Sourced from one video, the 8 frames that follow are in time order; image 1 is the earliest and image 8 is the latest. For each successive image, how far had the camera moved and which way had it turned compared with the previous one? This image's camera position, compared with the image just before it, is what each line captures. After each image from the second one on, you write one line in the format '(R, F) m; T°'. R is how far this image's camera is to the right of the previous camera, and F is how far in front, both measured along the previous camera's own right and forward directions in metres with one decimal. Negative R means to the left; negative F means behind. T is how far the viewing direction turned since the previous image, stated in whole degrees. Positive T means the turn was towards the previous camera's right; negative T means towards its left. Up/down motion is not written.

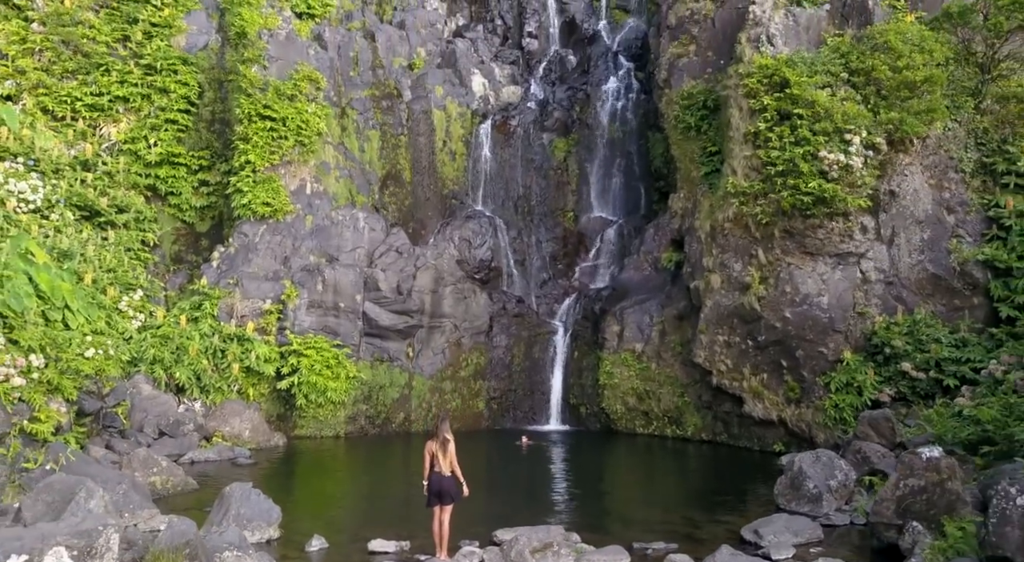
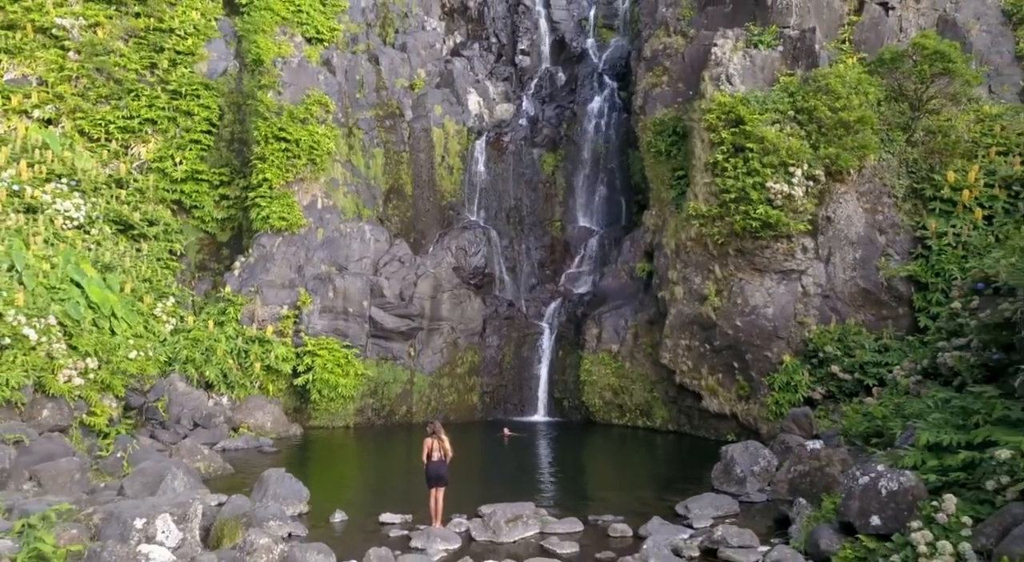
(+0.2, -1.4) m; 0°
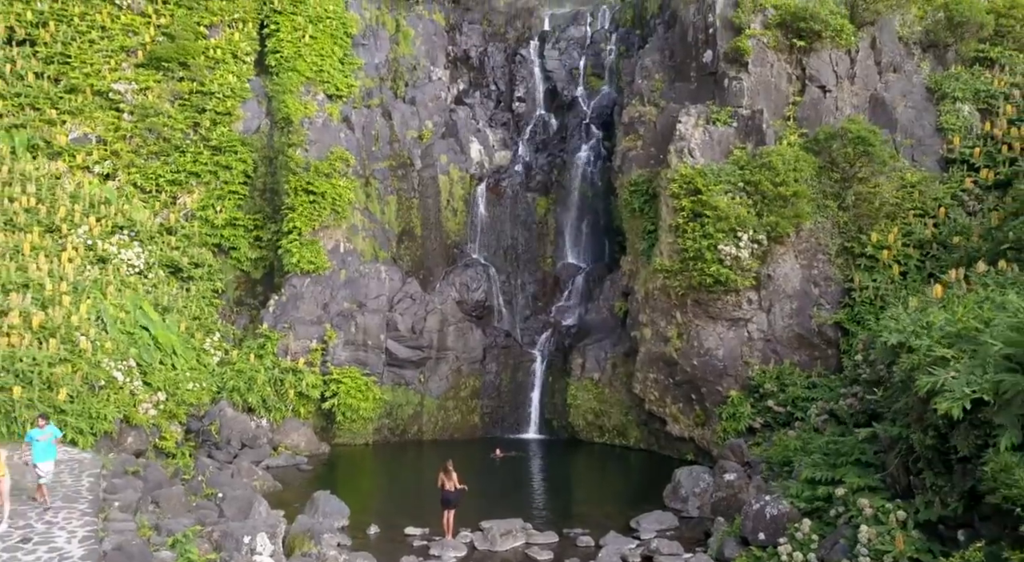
(+0.1, -2.1) m; 0°
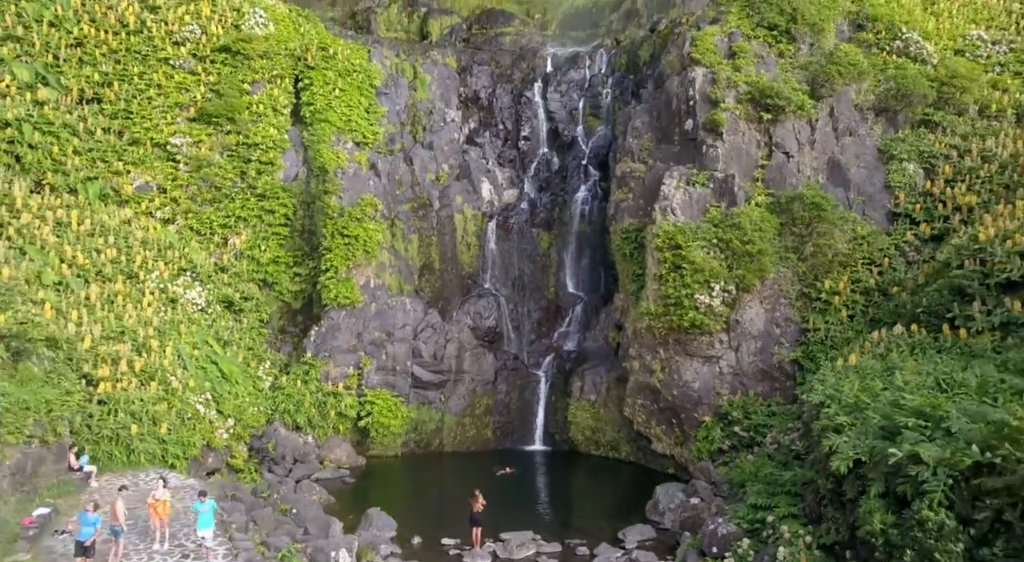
(-0.2, -2.3) m; 0°
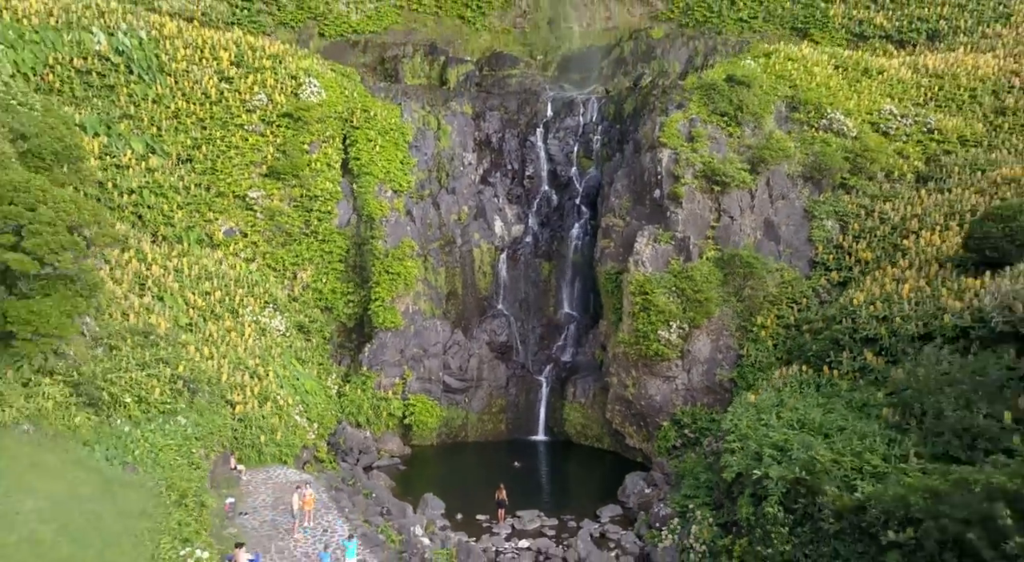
(-0.3, -4.9) m; 0°
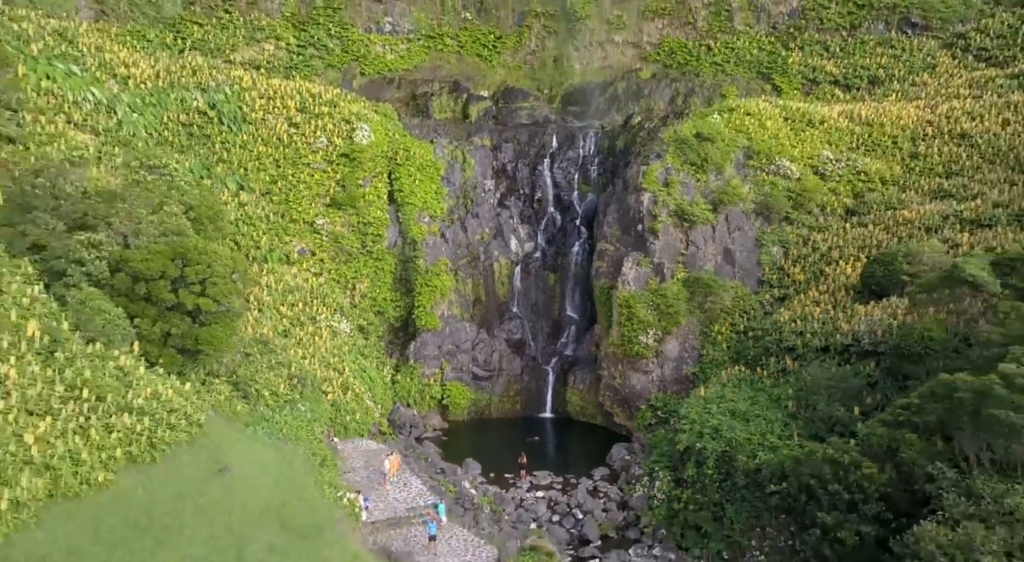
(-0.7, -6.0) m; 0°
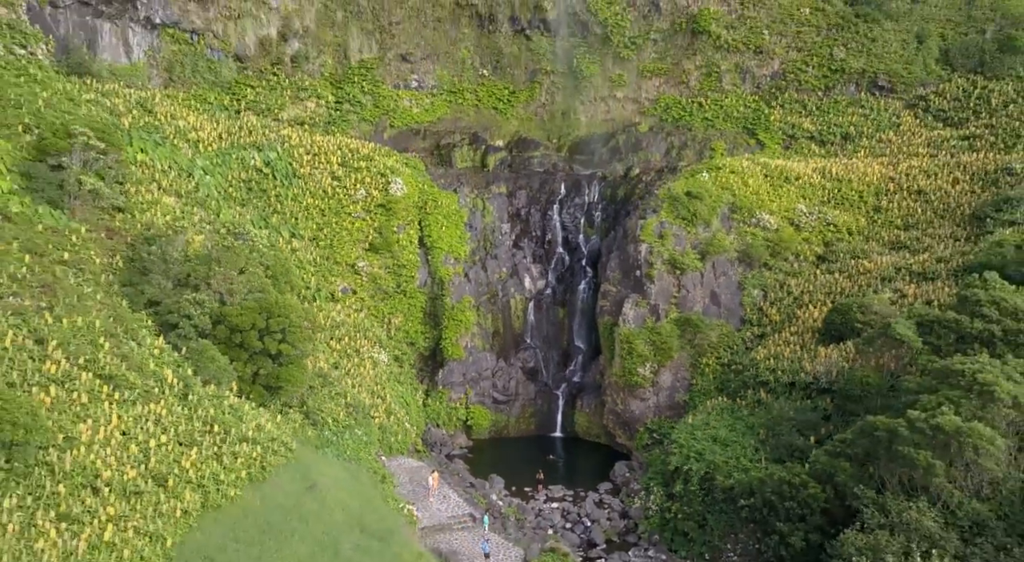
(-0.8, -4.3) m; 0°
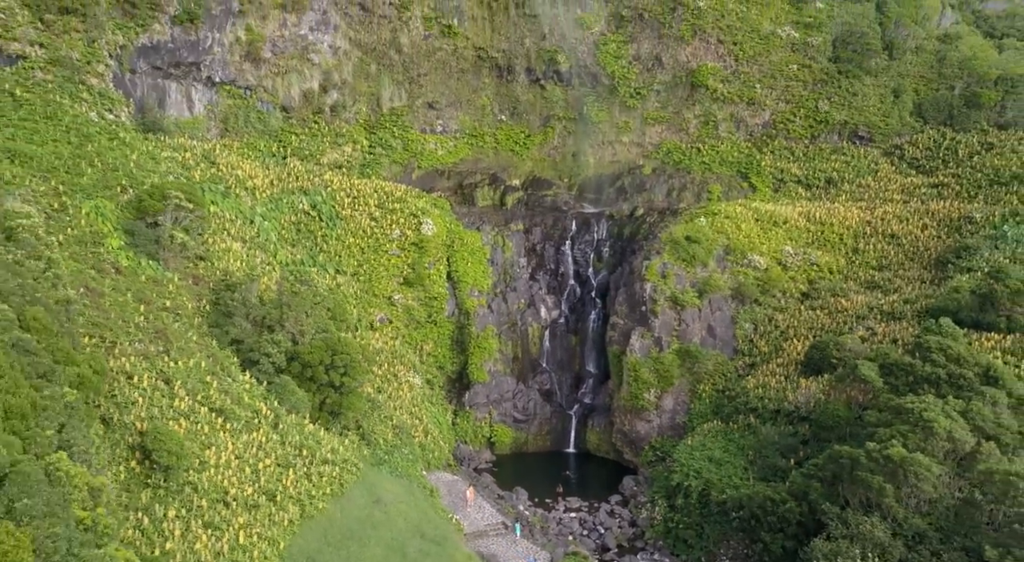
(-1.2, -4.1) m; 0°
